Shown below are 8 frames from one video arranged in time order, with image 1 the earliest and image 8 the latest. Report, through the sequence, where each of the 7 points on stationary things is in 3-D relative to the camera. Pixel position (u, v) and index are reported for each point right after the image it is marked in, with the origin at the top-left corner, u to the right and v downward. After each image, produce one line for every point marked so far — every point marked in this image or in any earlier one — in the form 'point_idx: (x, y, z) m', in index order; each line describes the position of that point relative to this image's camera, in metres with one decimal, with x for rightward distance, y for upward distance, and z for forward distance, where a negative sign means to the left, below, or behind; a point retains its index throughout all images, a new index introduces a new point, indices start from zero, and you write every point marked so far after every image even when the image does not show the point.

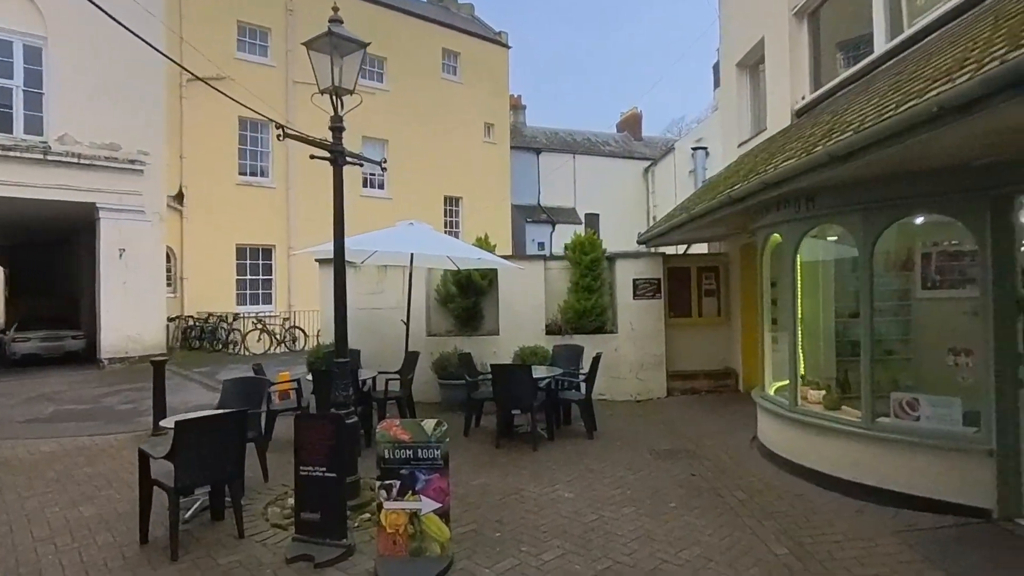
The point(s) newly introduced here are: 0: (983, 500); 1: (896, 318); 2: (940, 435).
0: (+3.7, -1.6, +4.6) m
1: (+3.4, -0.3, +5.2) m
2: (+3.5, -1.2, +4.8) m
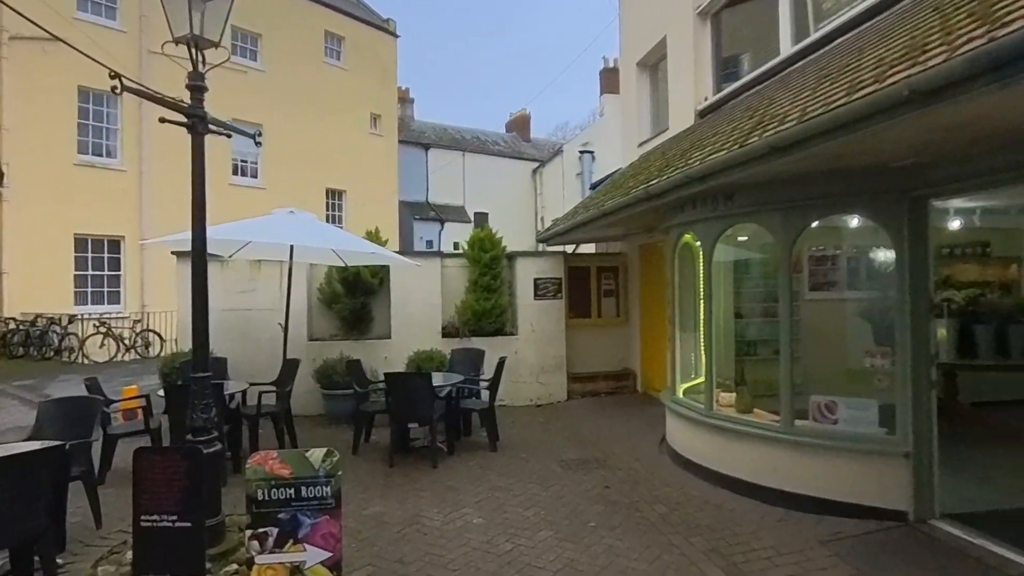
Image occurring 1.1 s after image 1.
0: (+3.0, -1.7, +4.5) m
1: (+2.7, -0.3, +5.2) m
2: (+2.8, -1.2, +4.7) m
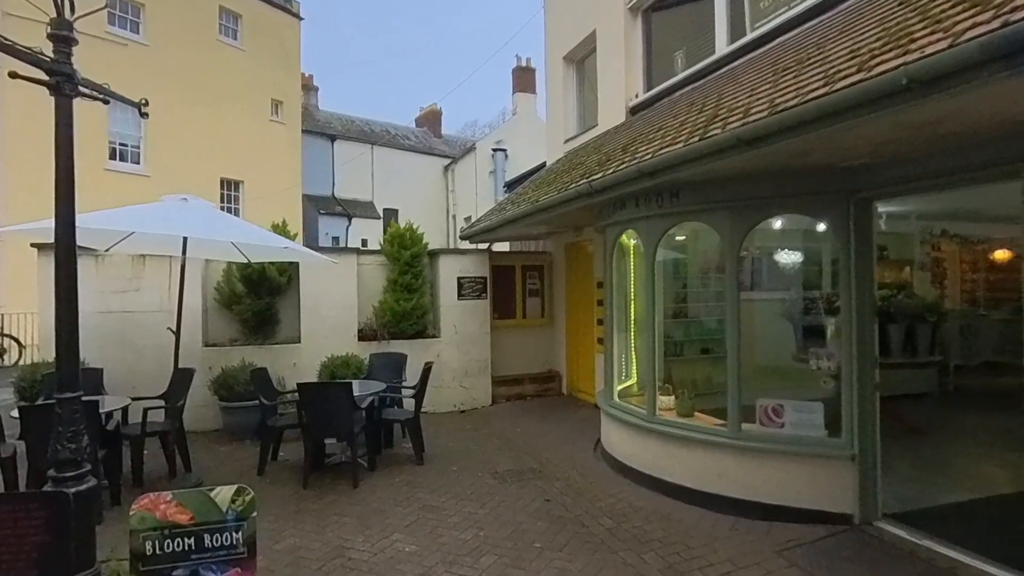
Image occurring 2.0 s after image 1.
0: (+2.6, -1.7, +4.5) m
1: (+2.1, -0.3, +5.1) m
2: (+2.3, -1.2, +4.7) m
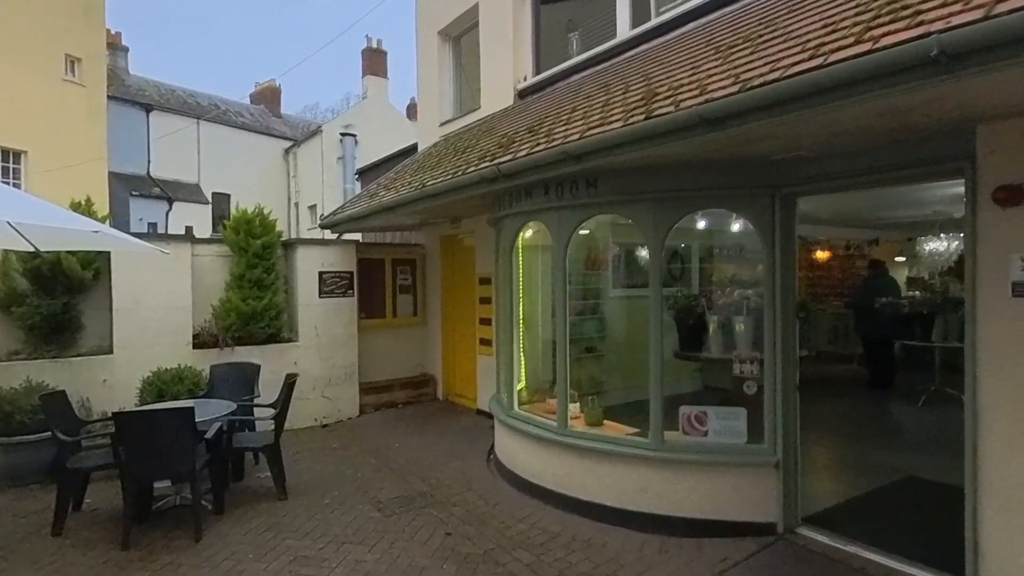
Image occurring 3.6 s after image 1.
0: (+1.9, -1.7, +4.3) m
1: (+1.3, -0.3, +4.8) m
2: (+1.6, -1.2, +4.4) m
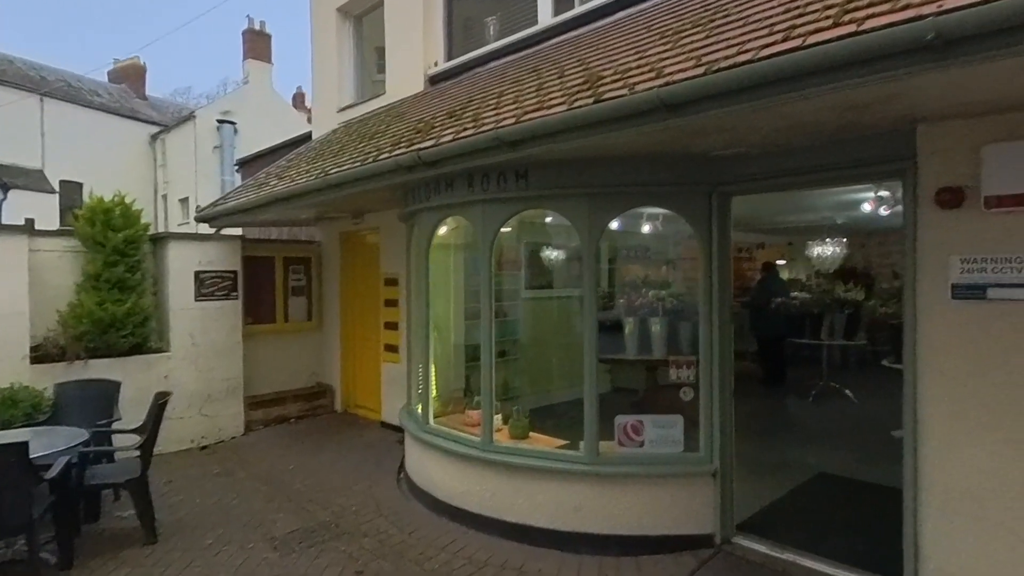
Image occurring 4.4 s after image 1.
0: (+1.4, -1.7, +4.2) m
1: (+0.8, -0.3, +4.5) m
2: (+1.1, -1.2, +4.2) m
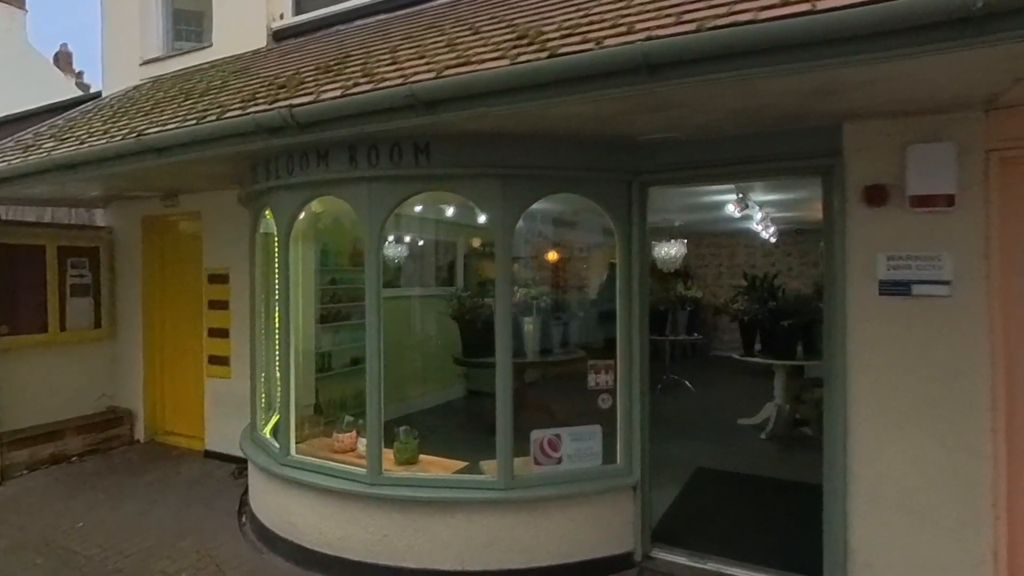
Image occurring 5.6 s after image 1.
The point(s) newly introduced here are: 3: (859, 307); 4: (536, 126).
0: (+0.7, -1.7, +3.8) m
1: (0.0, -0.3, +3.9) m
2: (+0.5, -1.2, +3.8) m
3: (+1.9, -0.1, +3.3) m
4: (+0.1, +0.9, +3.4) m
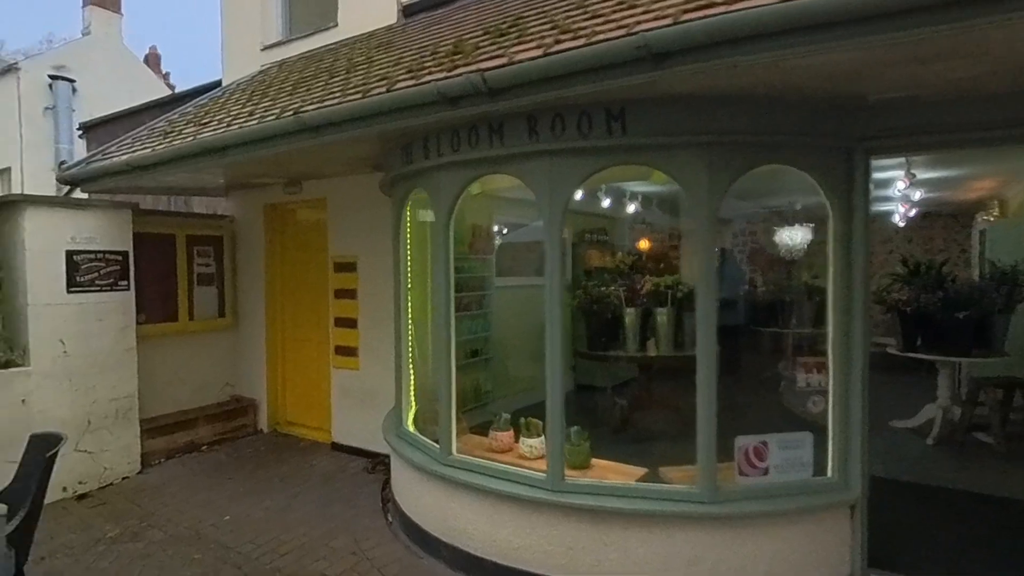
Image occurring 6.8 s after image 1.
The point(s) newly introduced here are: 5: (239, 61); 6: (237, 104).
0: (+1.9, -1.6, +3.3) m
1: (+1.2, -0.2, +3.5) m
2: (+1.6, -1.1, +3.3) m
3: (+3.0, 0.0, +2.6) m
4: (+1.2, +1.0, +2.9) m
5: (-3.2, +2.6, +6.8) m
6: (-2.3, +1.6, +5.0) m
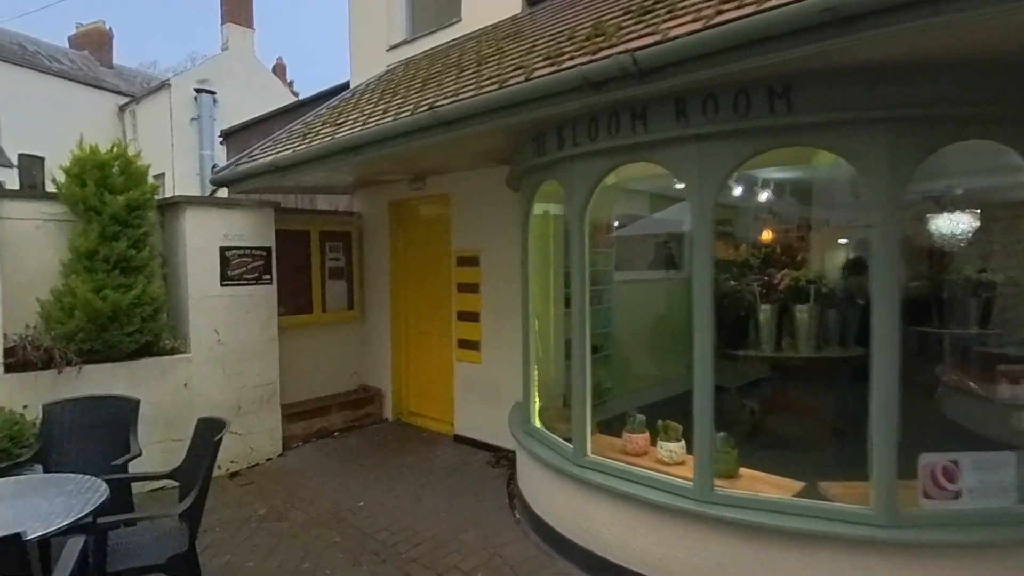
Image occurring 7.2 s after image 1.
0: (+2.6, -1.6, +2.8) m
1: (+2.0, -0.2, +3.1) m
2: (+2.3, -1.1, +2.8) m
3: (+3.6, 0.0, +1.9) m
4: (+1.9, +1.0, +2.5) m
5: (-1.8, +2.7, +7.0) m
6: (-1.3, +1.6, +5.2) m
